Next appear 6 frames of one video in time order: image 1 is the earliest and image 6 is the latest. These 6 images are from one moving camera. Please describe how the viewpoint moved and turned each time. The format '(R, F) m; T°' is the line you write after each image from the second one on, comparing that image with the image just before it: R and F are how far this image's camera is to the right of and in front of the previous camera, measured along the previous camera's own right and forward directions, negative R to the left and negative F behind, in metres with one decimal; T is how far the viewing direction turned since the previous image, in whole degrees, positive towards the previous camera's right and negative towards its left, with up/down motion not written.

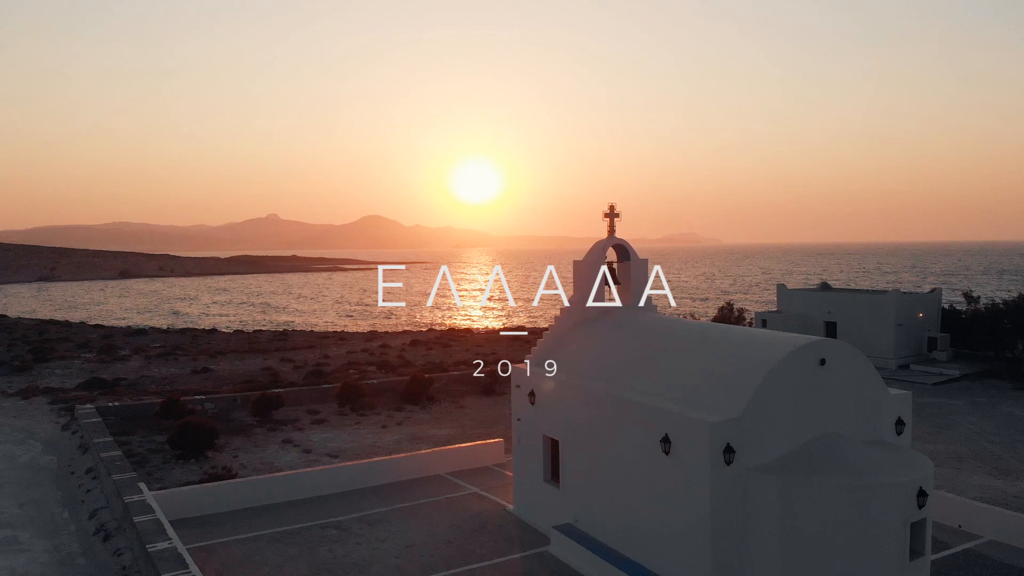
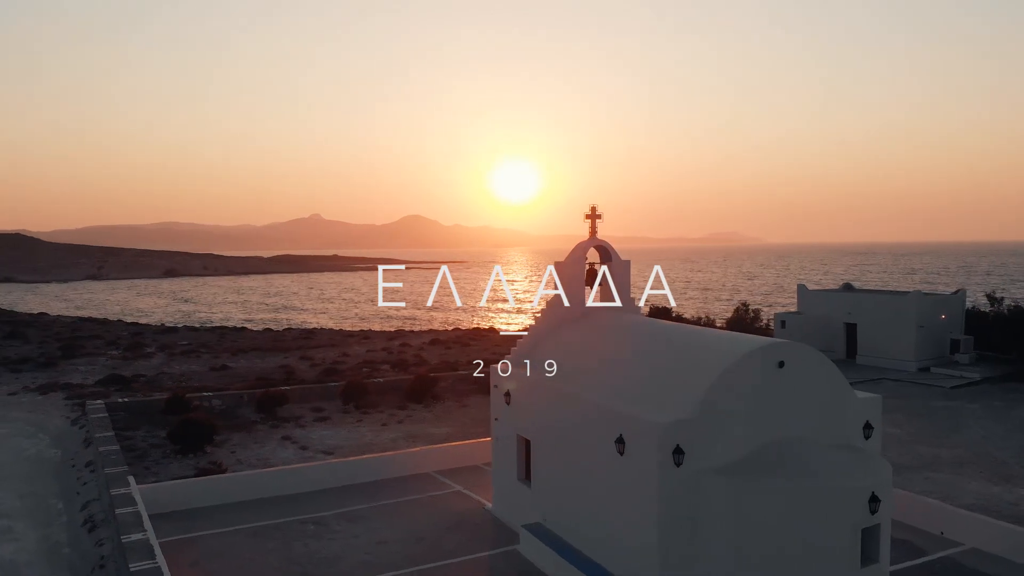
(+0.9, -0.1) m; -2°
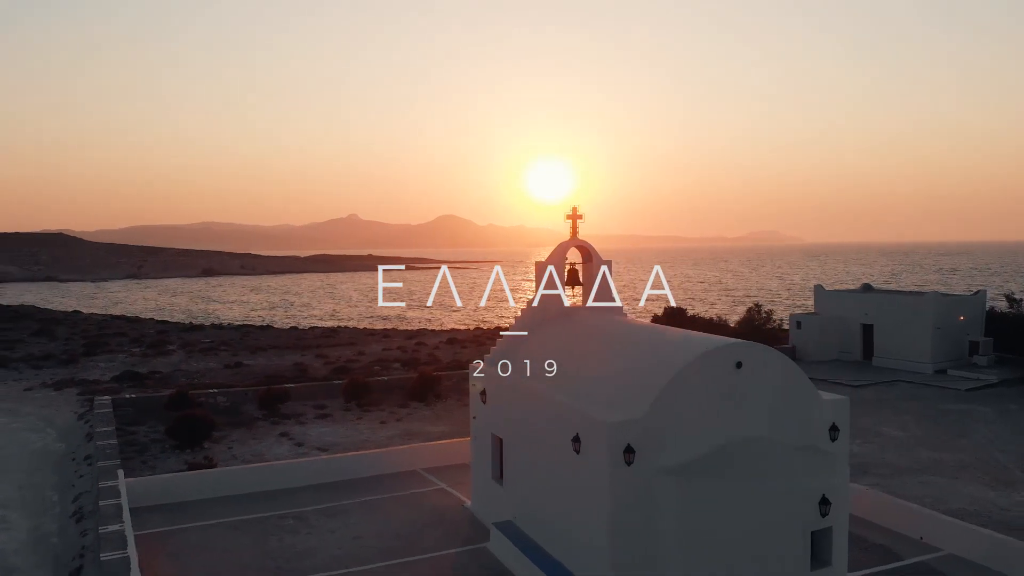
(+0.9, -0.1) m; -2°
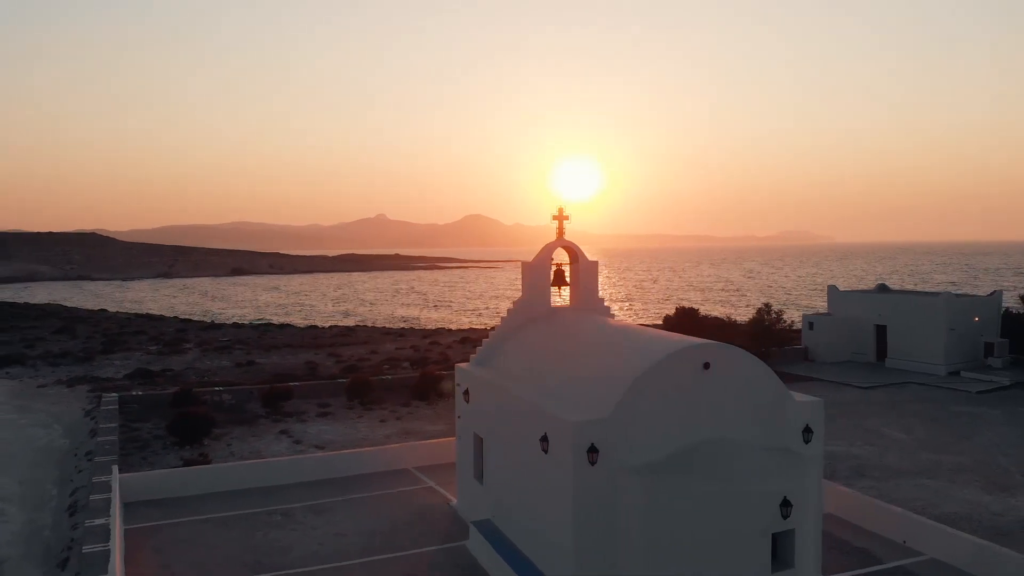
(+0.7, -0.1) m; -2°
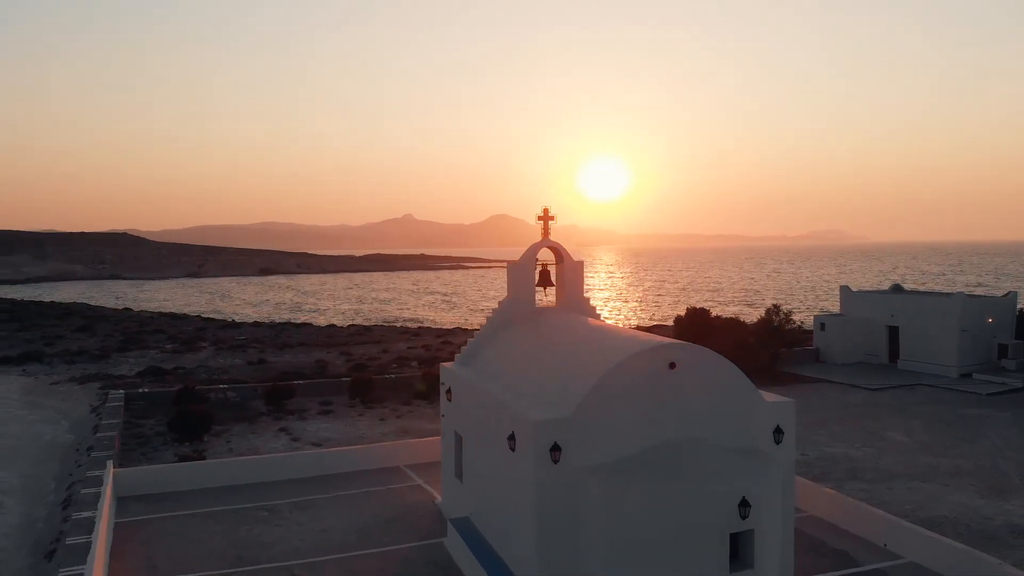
(+0.7, -0.1) m; -2°
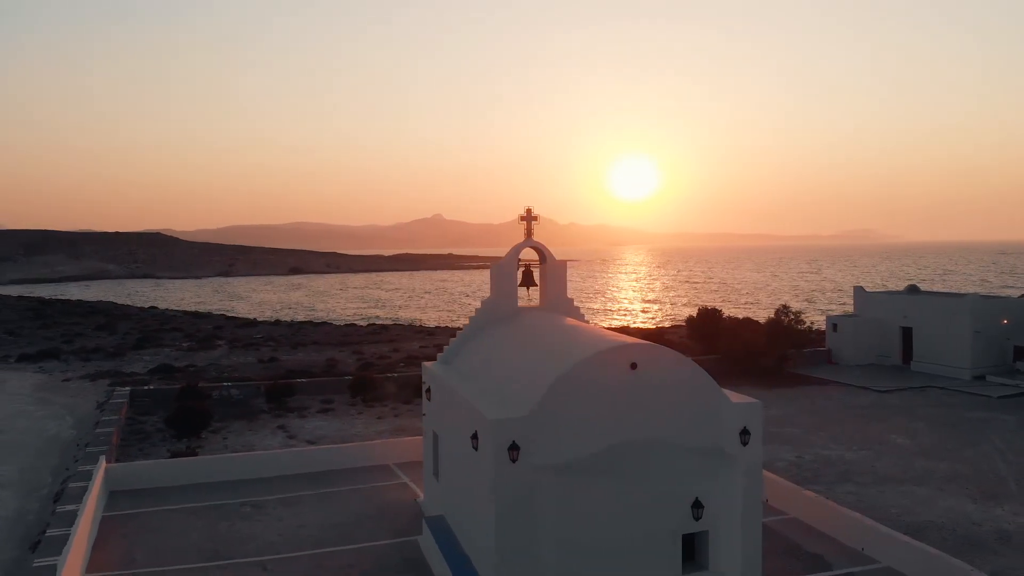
(+0.8, -0.1) m; -2°
